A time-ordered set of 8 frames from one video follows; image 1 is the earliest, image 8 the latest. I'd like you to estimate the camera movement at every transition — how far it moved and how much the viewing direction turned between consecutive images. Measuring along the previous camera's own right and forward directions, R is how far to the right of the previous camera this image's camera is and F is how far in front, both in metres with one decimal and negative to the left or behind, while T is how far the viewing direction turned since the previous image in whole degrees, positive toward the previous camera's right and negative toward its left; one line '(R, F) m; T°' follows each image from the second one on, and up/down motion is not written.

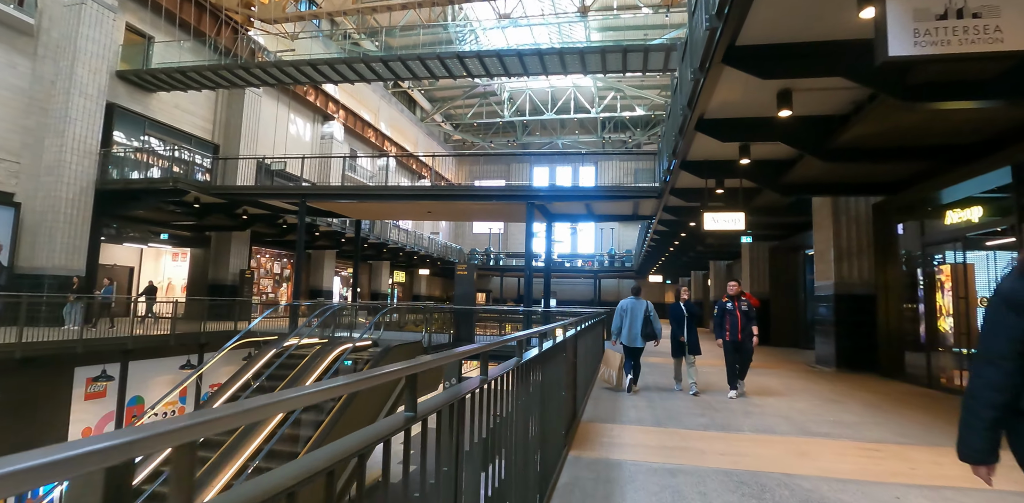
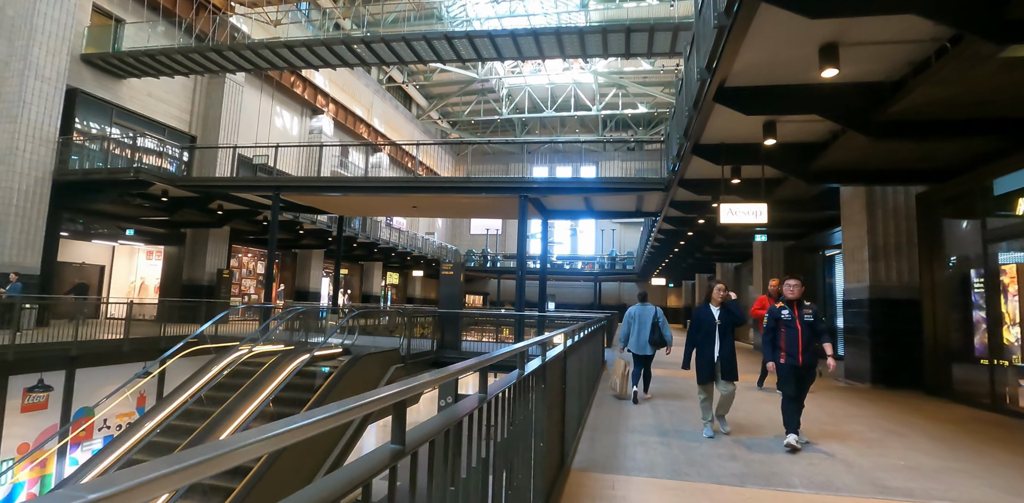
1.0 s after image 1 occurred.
(+0.3, +1.3) m; 0°
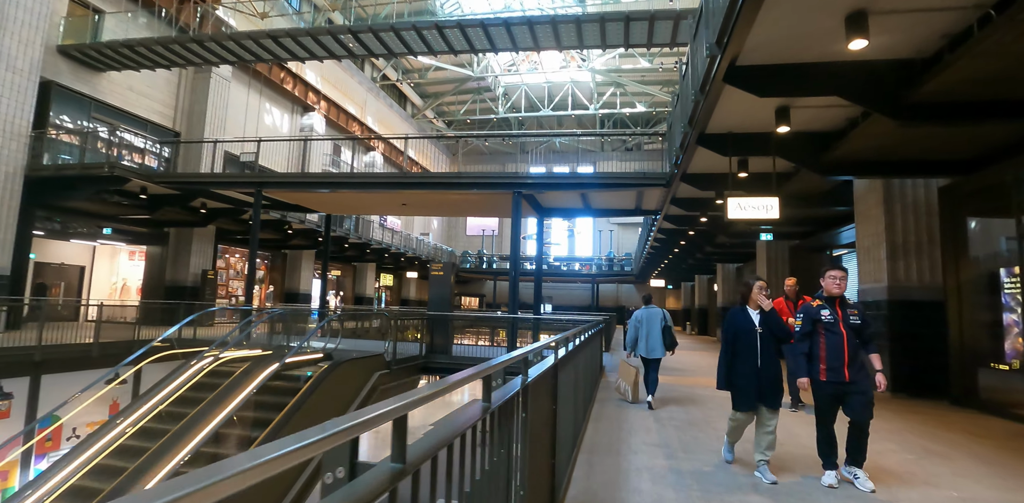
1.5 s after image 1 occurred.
(+0.1, +0.6) m; 0°
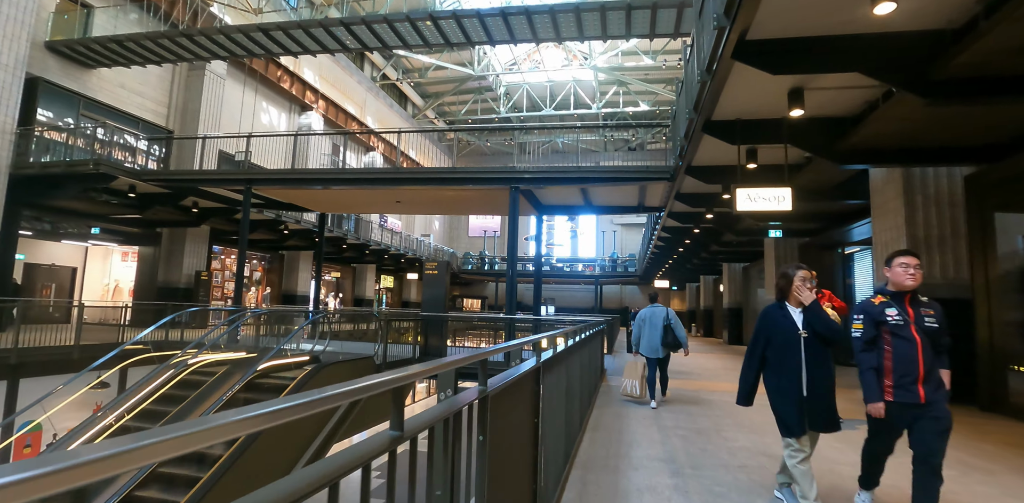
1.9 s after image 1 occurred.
(+0.2, +0.5) m; 0°
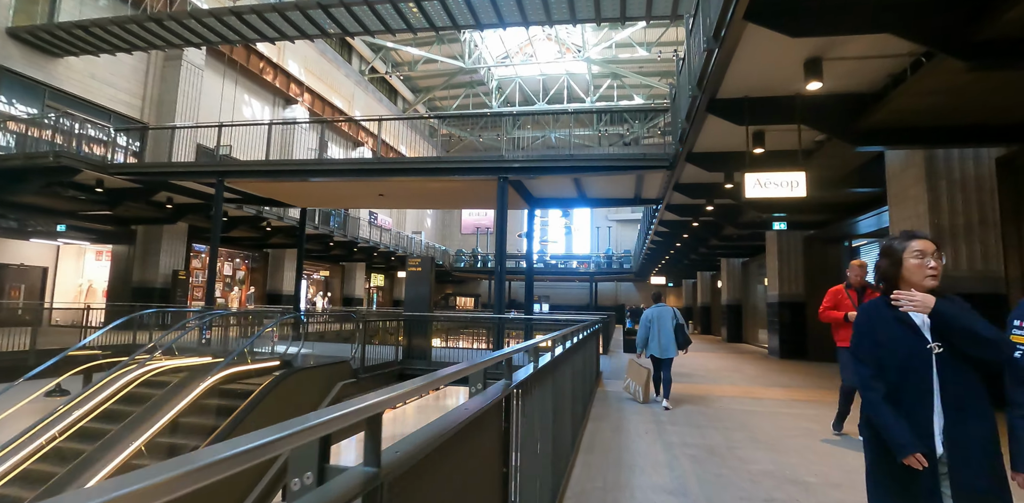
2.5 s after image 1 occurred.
(+0.1, +0.7) m; +1°
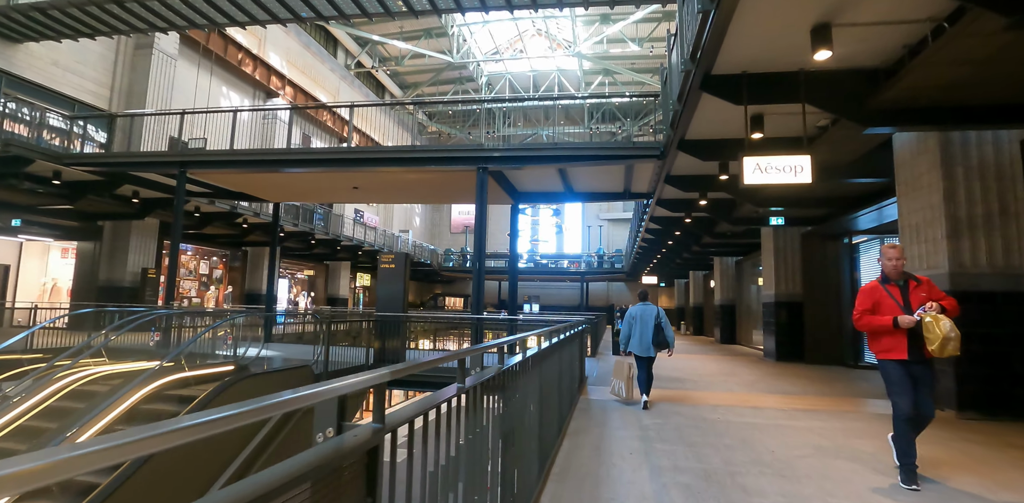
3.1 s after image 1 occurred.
(+0.3, +0.7) m; +1°
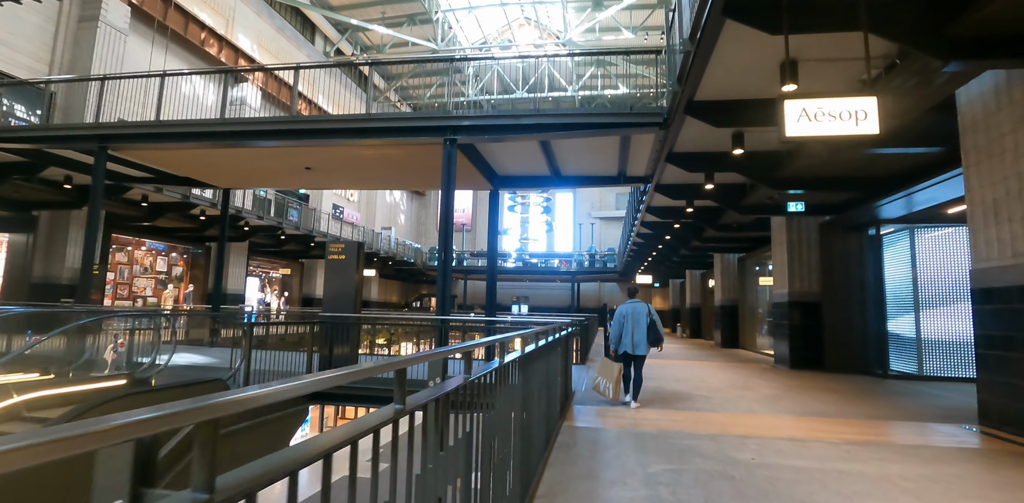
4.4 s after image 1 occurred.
(+0.3, +1.5) m; +1°
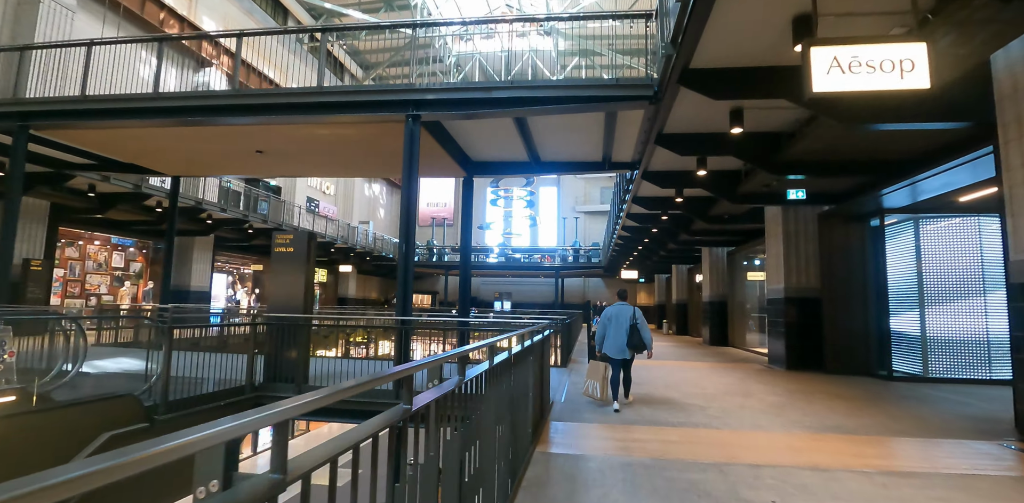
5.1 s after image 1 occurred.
(+0.2, +0.9) m; +2°
